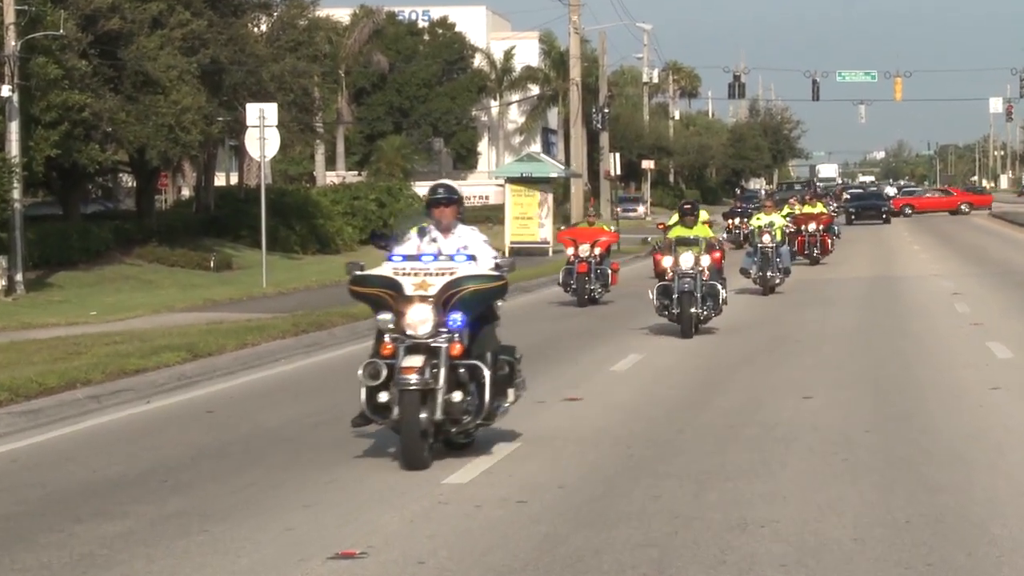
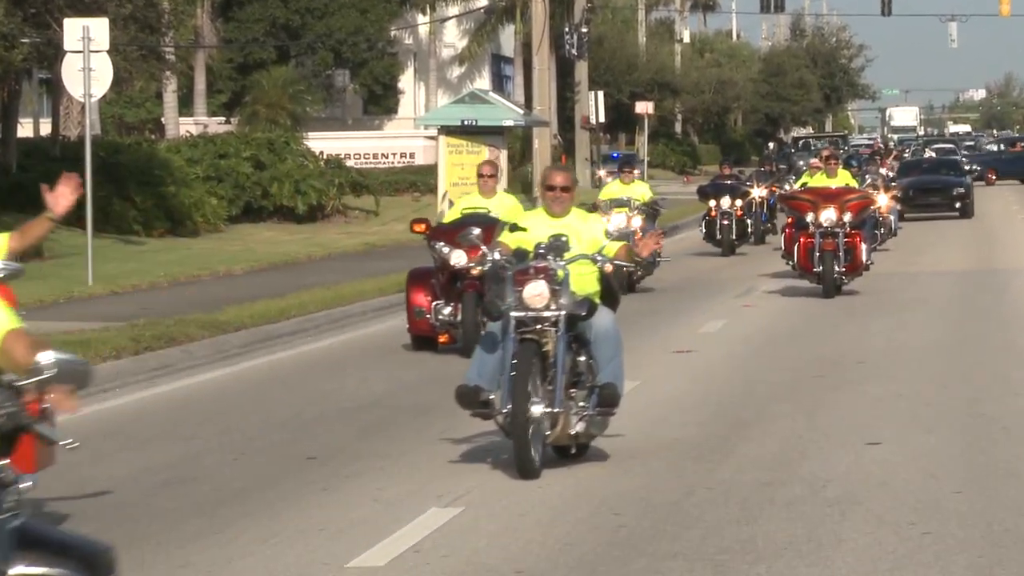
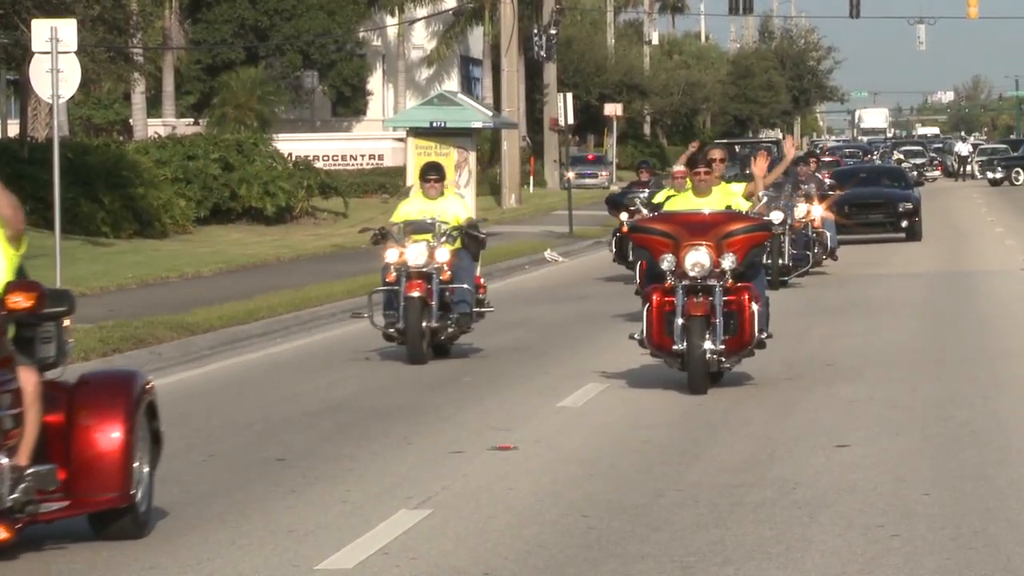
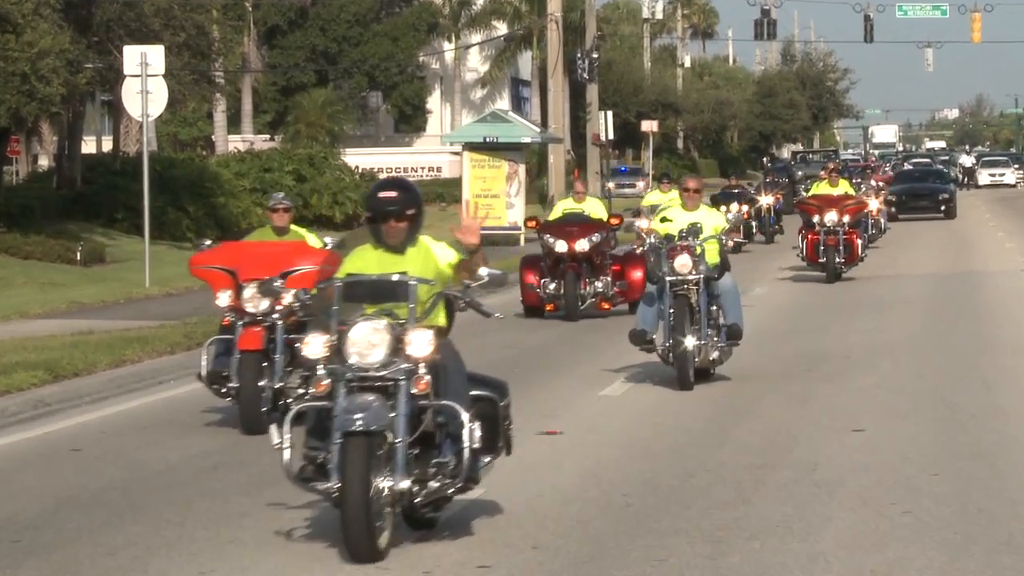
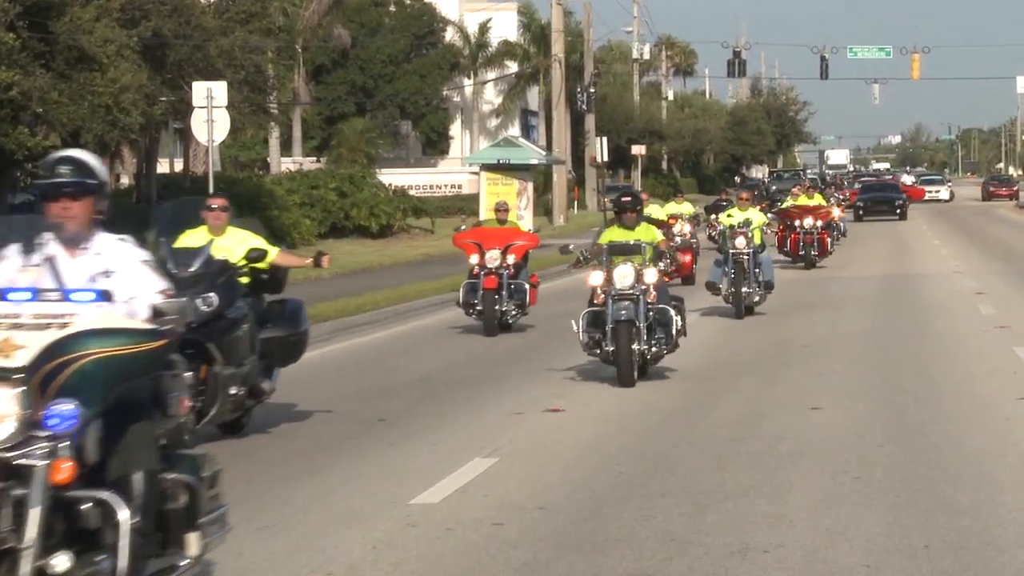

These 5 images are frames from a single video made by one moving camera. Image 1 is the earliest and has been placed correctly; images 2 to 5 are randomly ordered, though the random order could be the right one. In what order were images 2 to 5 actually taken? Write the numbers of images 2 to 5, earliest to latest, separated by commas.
5, 4, 2, 3
